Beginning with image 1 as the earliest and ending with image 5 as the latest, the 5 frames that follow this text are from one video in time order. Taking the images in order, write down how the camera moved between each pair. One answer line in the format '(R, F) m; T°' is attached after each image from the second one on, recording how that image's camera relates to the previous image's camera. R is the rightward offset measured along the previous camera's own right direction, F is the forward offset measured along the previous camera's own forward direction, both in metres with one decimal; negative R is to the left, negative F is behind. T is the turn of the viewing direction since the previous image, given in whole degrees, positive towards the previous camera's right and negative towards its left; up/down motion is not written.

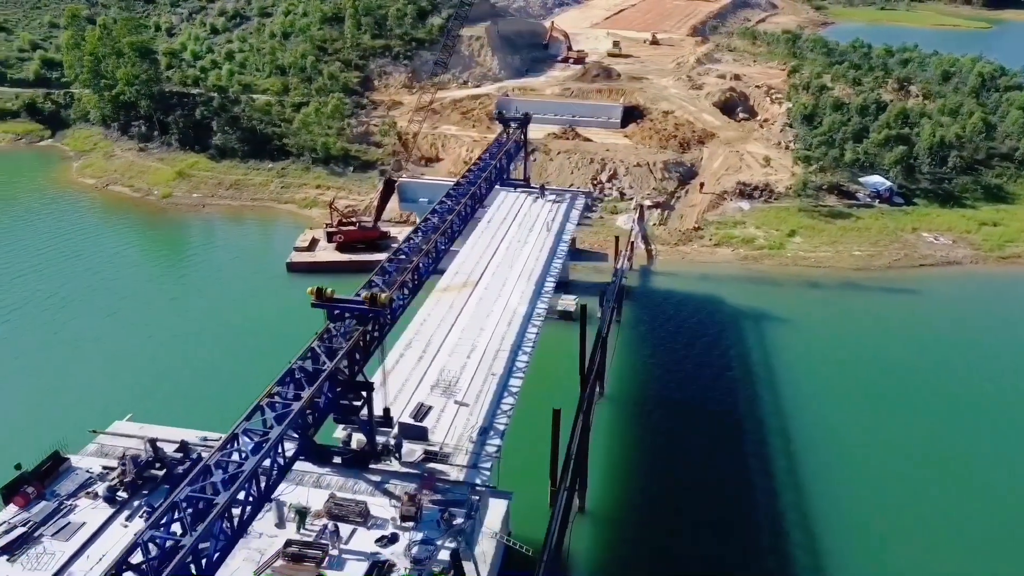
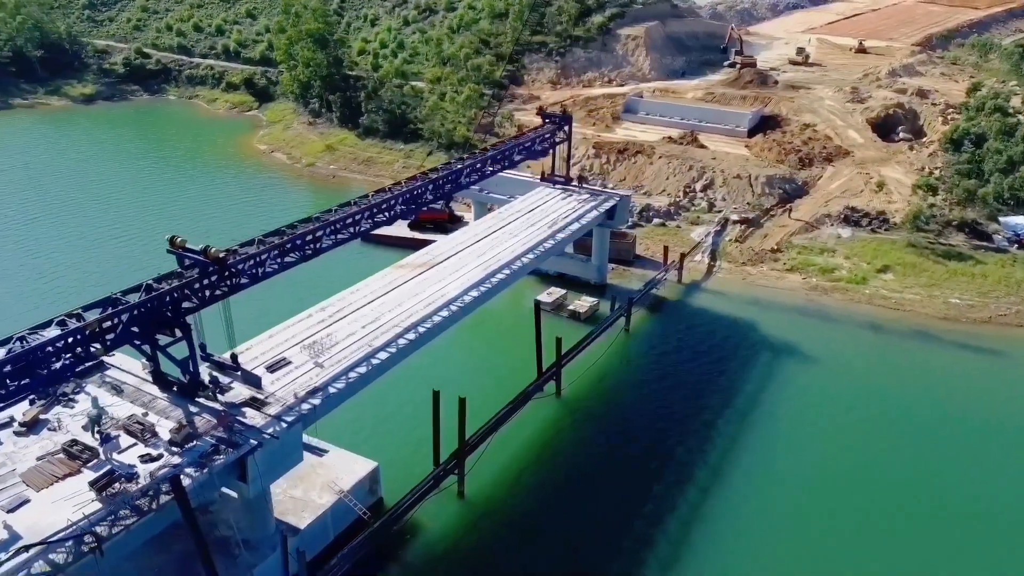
(+11.2, +1.2) m; -18°
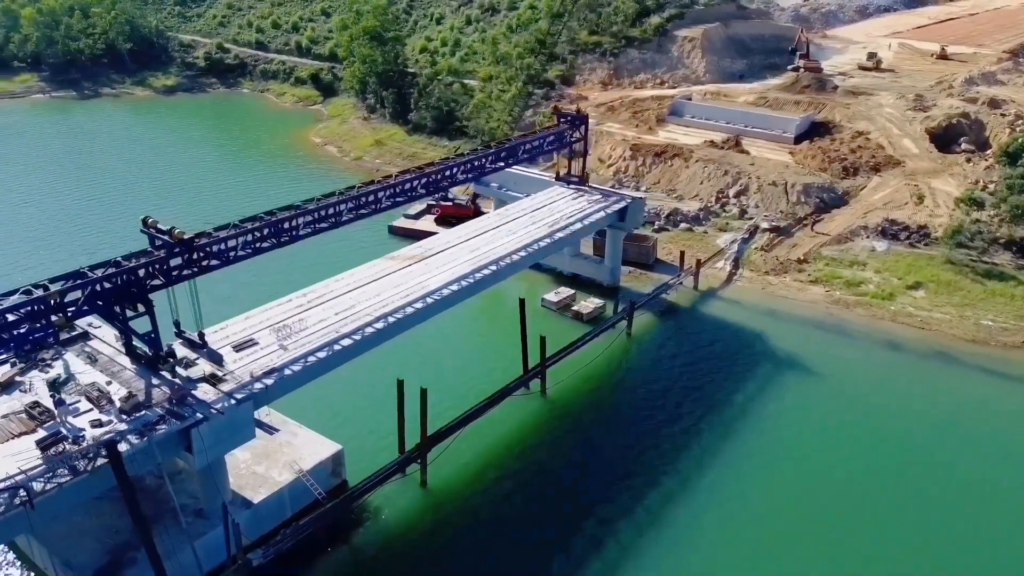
(+3.9, +0.1) m; -6°
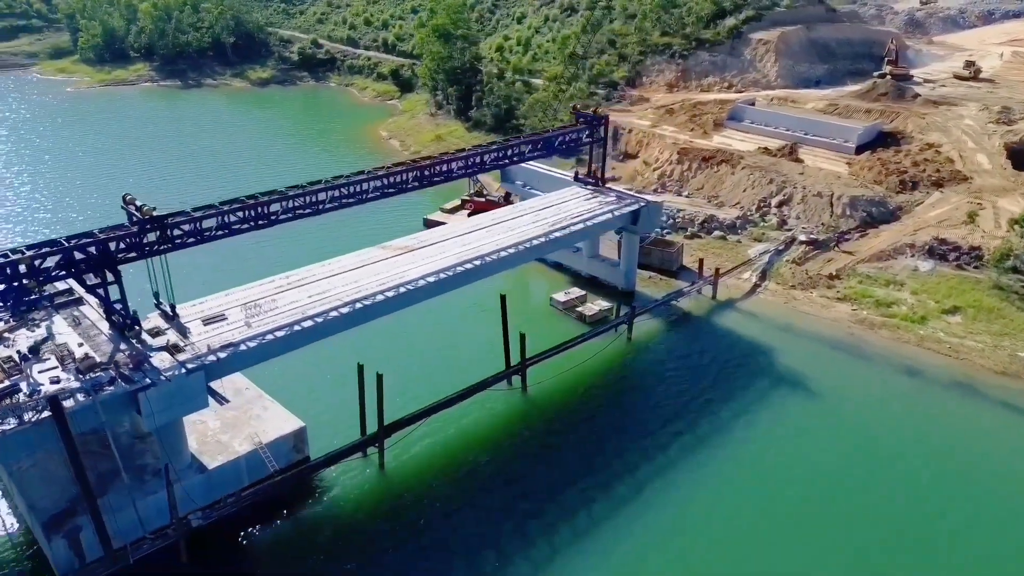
(+5.0, +0.2) m; -8°
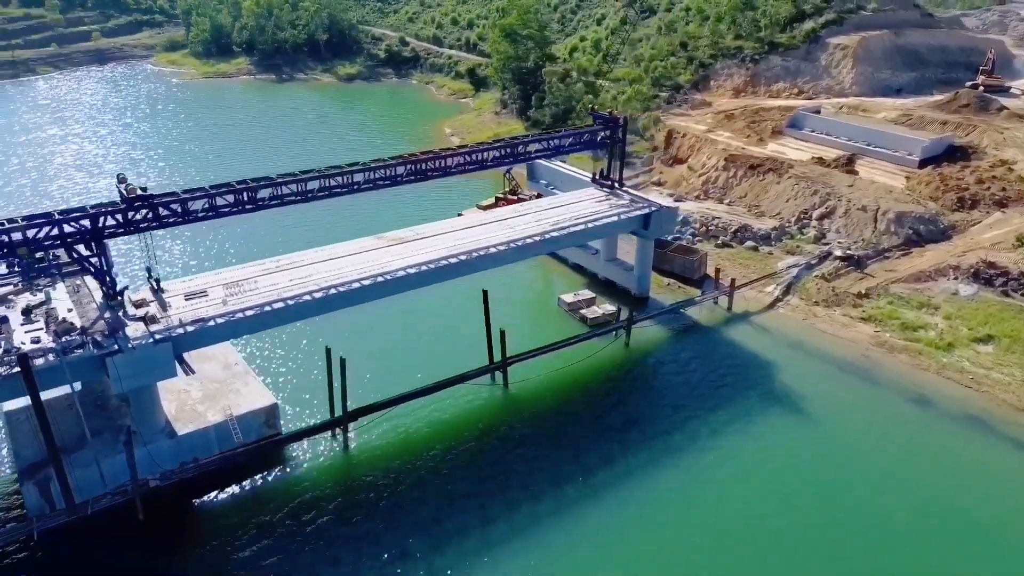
(+4.9, +0.2) m; -8°
